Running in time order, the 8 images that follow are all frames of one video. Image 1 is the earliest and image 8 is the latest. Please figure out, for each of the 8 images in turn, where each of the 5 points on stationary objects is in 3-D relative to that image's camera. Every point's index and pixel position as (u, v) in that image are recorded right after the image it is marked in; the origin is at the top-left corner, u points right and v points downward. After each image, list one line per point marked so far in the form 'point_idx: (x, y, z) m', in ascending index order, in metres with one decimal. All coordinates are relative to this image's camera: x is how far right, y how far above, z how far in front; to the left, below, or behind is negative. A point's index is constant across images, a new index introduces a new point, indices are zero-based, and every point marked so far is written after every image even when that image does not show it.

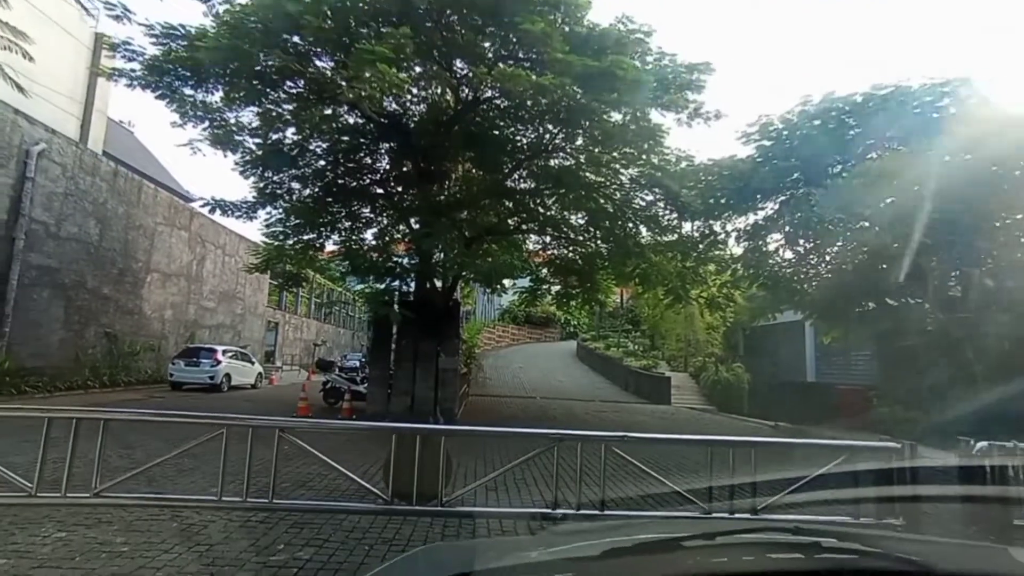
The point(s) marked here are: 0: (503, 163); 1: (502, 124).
0: (-0.1, +1.7, +10.1) m
1: (-0.2, +2.3, +9.9) m
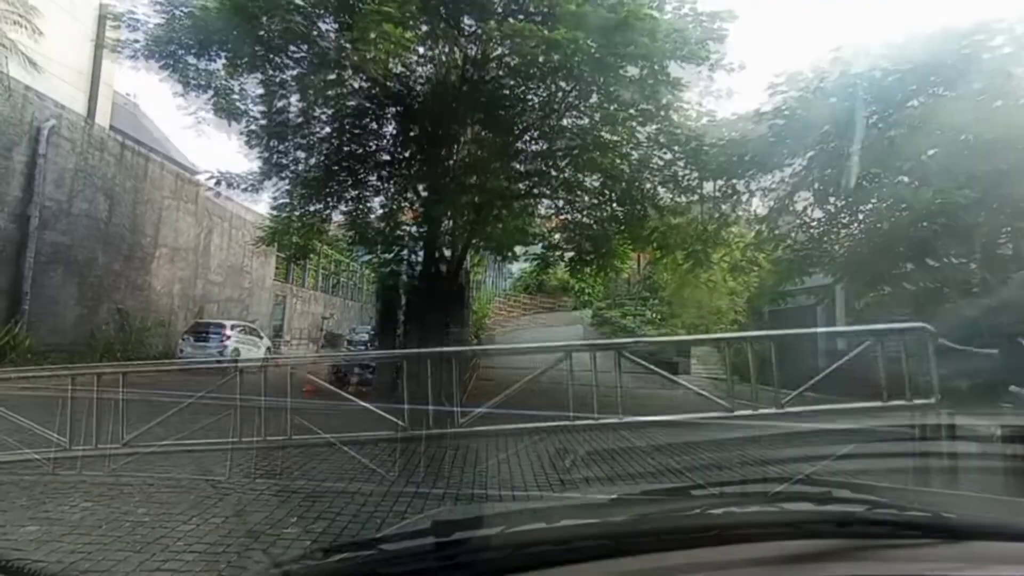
0: (0.0, +2.2, +9.7) m
1: (0.0, +2.7, +9.5) m
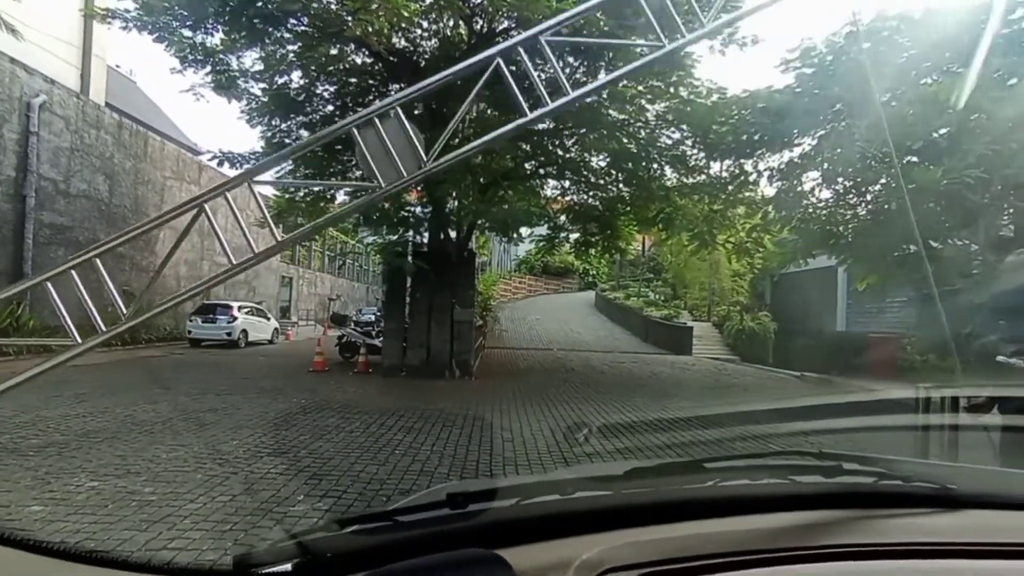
0: (+0.1, +2.4, +9.6) m
1: (+0.1, +2.9, +9.4) m
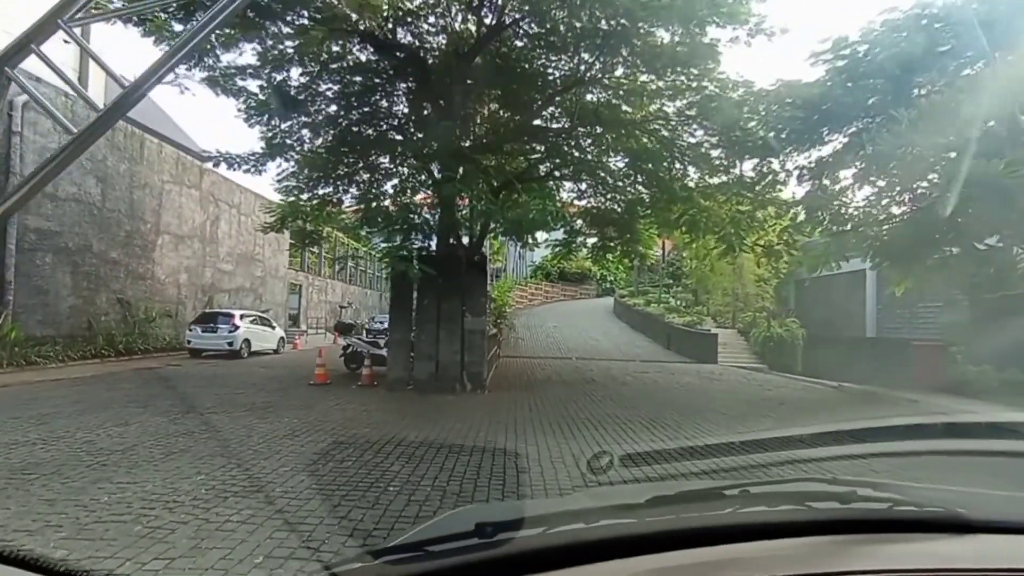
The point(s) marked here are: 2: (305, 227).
0: (+0.3, +2.3, +9.2) m
1: (+0.2, +2.8, +8.9) m
2: (-3.1, +0.9, +10.8) m
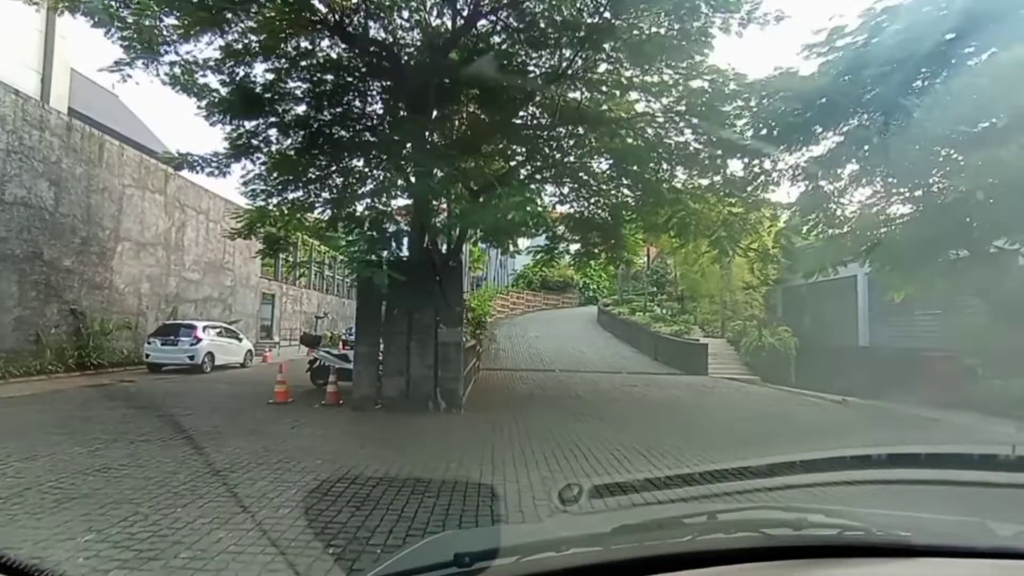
0: (0.0, +2.2, +8.7) m
1: (0.0, +2.8, +8.5) m
2: (-3.3, +0.8, +10.3) m
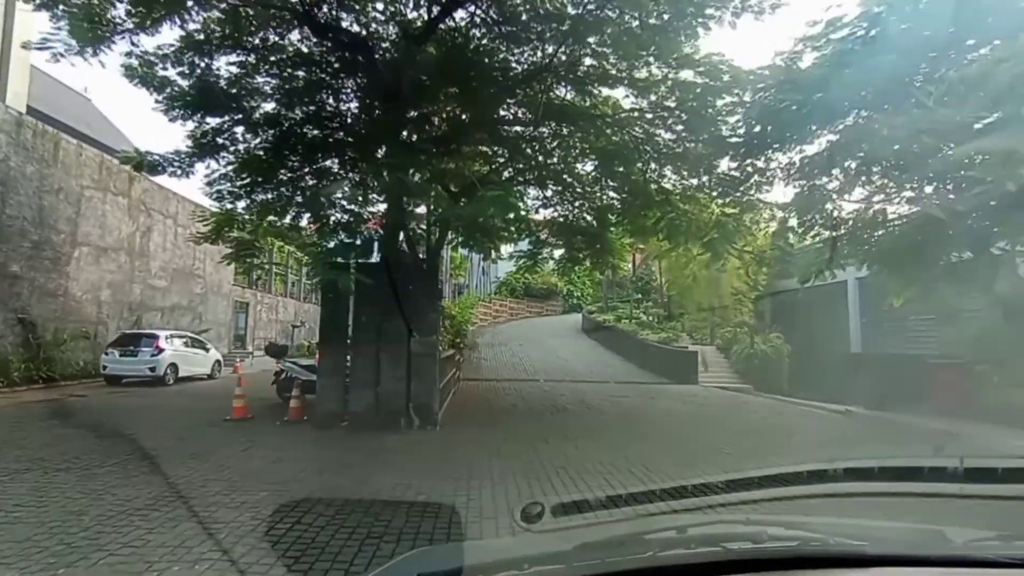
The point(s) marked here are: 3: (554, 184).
0: (-0.2, +2.2, +8.3) m
1: (-0.2, +2.7, +8.1) m
2: (-3.6, +0.7, +9.8) m
3: (+0.6, +1.4, +9.6) m
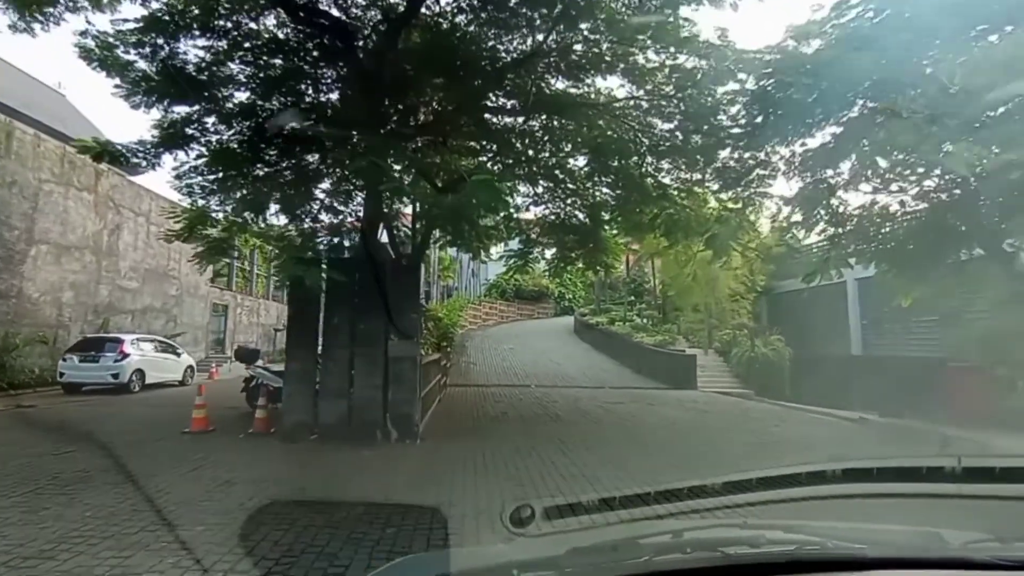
0: (-0.3, +2.2, +7.8) m
1: (-0.3, +2.7, +7.6) m
2: (-3.7, +0.7, +9.2) m
3: (+0.4, +1.3, +9.1) m
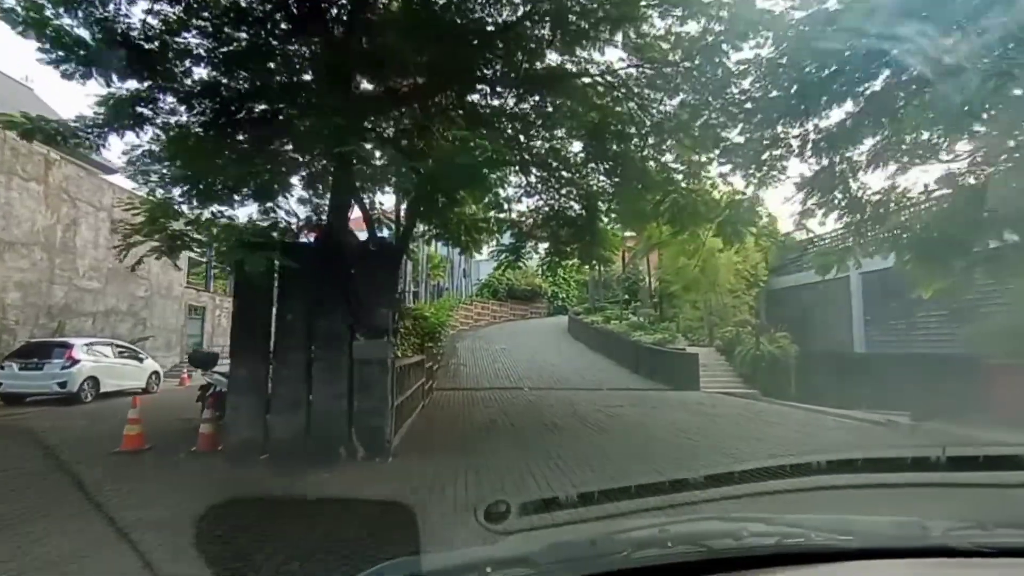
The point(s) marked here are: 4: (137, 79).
0: (-0.4, +2.2, +7.1) m
1: (-0.5, +2.7, +6.9) m
2: (-3.8, +0.7, +8.5) m
3: (+0.3, +1.4, +8.4) m
4: (-3.7, +2.0, +7.1) m
